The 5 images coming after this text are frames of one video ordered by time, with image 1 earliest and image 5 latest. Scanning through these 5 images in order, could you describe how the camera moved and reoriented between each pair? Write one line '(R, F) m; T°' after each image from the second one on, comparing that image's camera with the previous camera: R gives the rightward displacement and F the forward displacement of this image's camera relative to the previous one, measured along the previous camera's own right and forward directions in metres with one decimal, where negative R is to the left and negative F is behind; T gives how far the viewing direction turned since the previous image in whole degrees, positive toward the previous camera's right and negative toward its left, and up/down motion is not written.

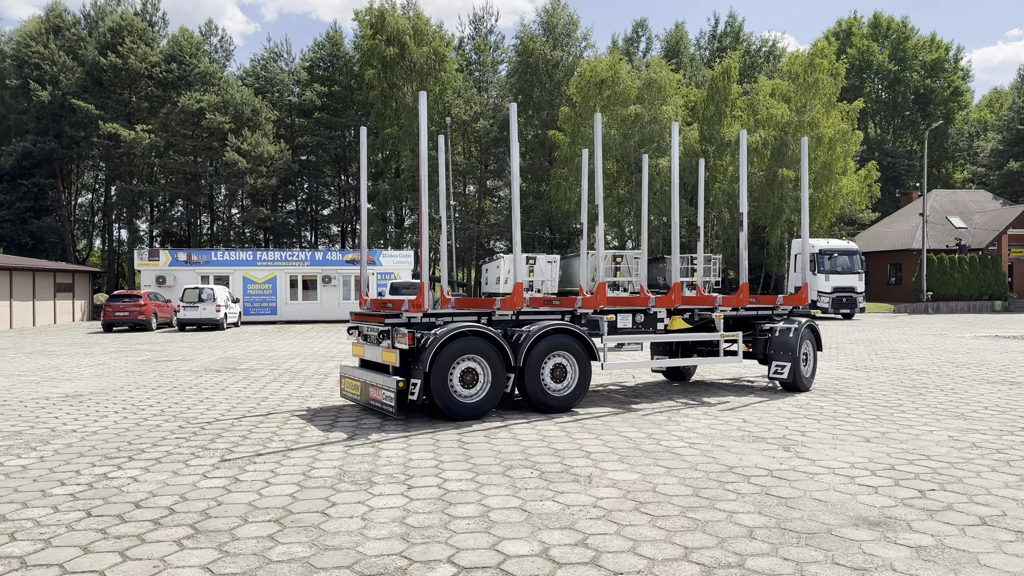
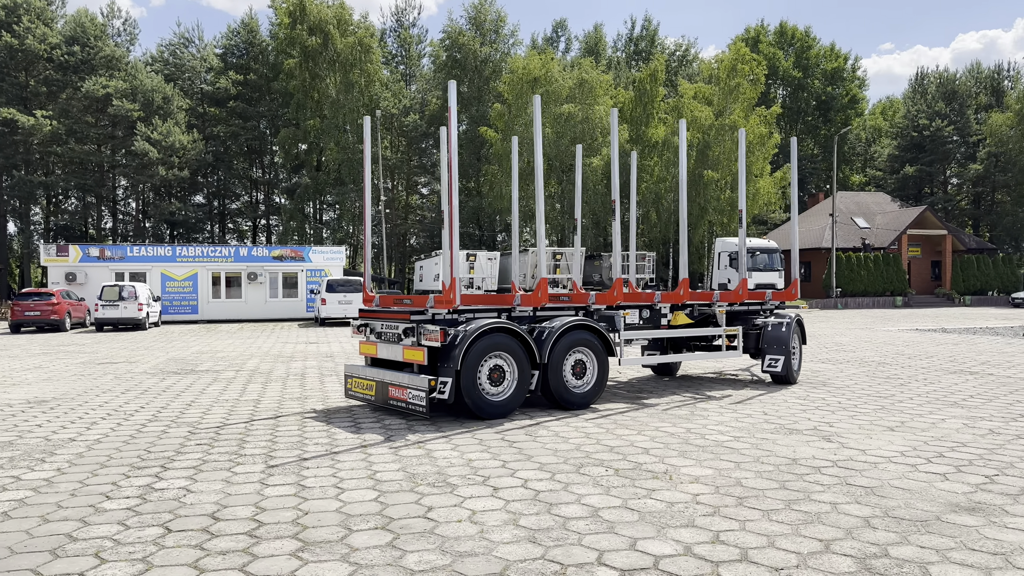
(-1.4, +0.3) m; +7°
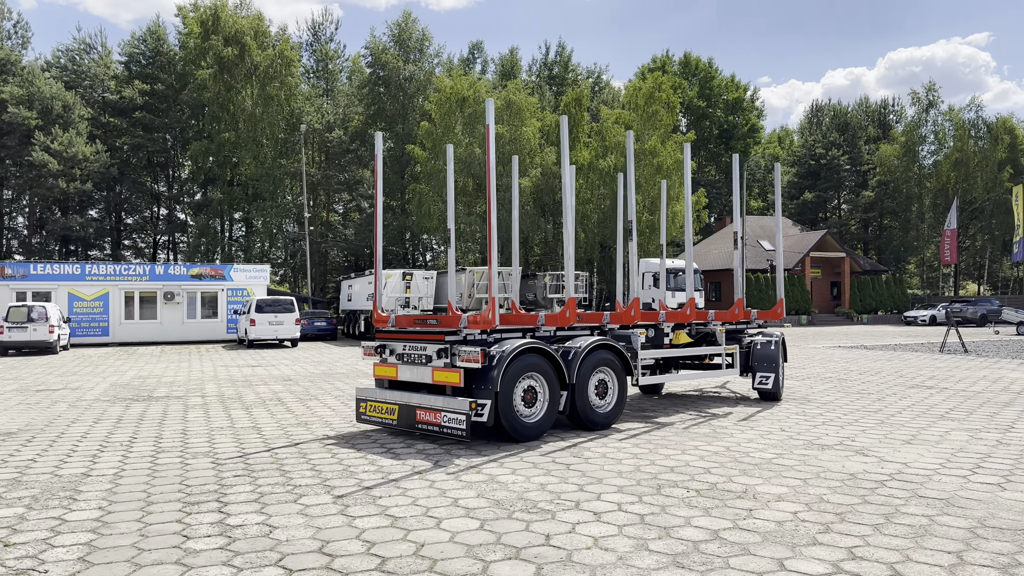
(-1.5, +0.2) m; +8°
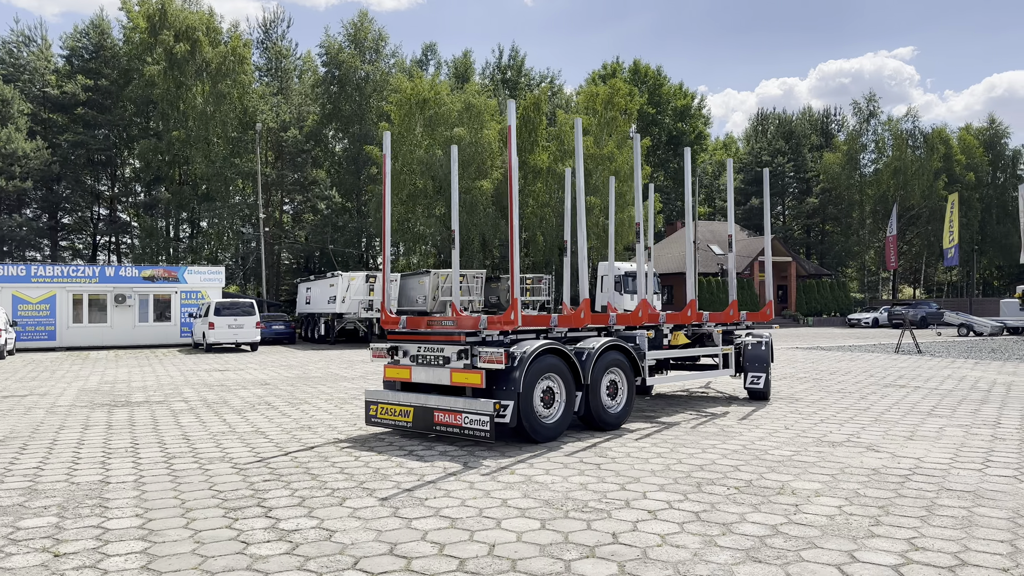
(-0.8, 0.0) m; +4°
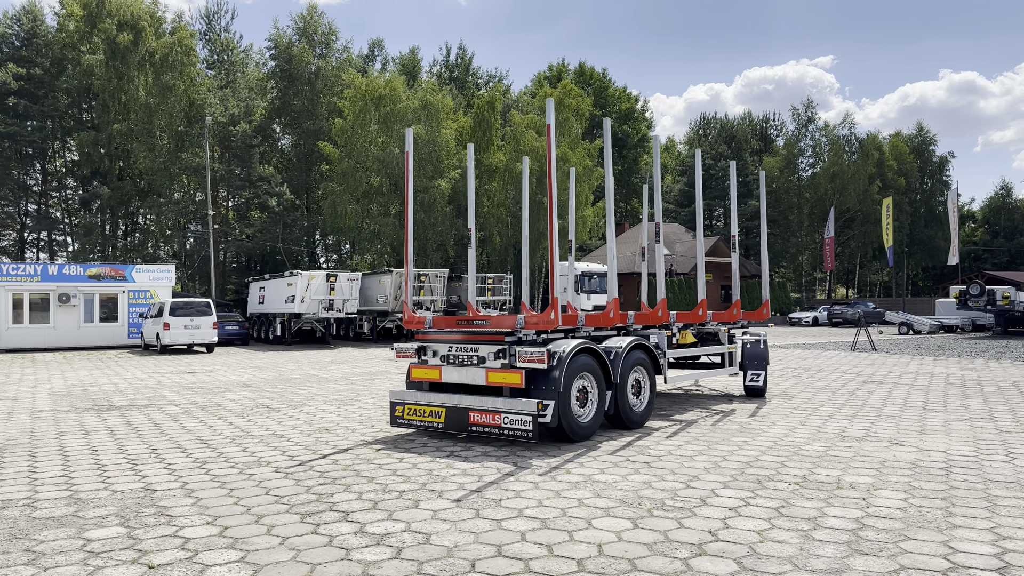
(-1.1, +0.1) m; +5°
